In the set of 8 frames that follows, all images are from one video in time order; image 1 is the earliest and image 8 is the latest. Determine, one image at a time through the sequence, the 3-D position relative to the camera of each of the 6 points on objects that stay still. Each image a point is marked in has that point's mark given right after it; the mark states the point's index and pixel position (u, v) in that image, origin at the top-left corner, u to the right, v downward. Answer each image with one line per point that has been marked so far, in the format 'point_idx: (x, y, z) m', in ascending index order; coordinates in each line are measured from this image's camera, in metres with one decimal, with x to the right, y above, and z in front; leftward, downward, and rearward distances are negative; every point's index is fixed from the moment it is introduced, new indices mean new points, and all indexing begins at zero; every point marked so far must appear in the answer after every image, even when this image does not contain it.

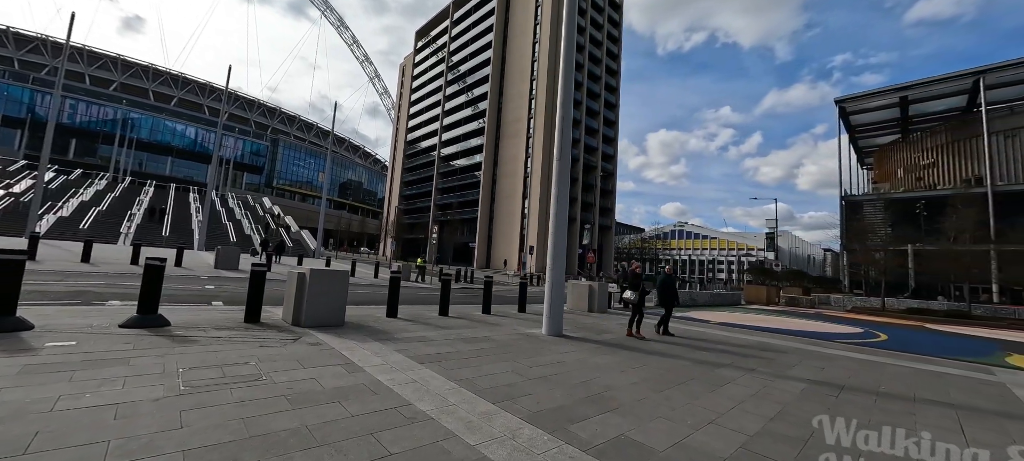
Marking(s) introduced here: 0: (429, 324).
0: (-1.5, -1.8, +7.1) m
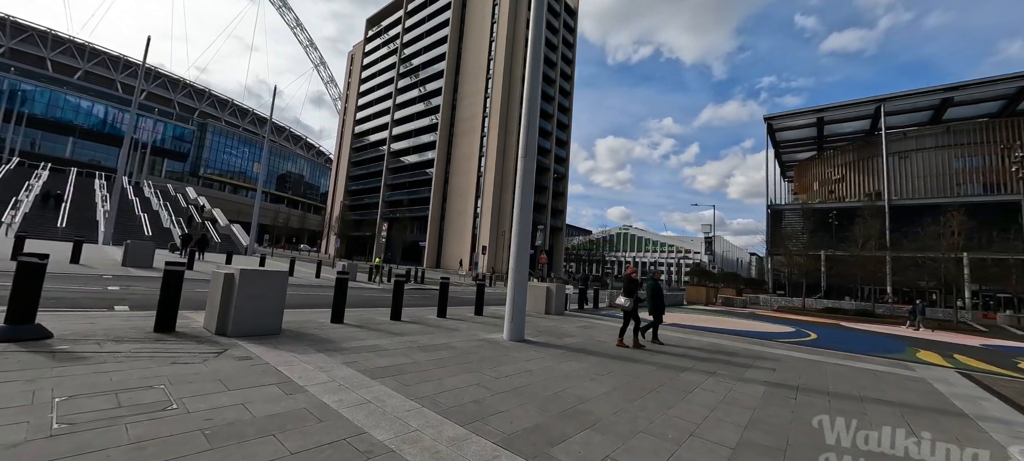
0: (-2.2, -1.7, +6.5) m
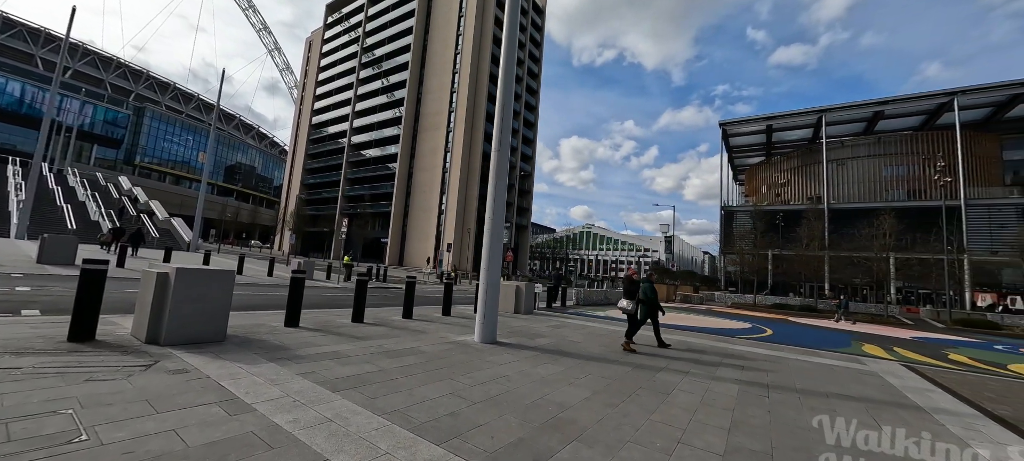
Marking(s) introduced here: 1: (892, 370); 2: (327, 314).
0: (-2.6, -1.7, +6.0) m
1: (+7.4, -2.7, +7.2) m
2: (-3.9, -1.8, +8.0) m
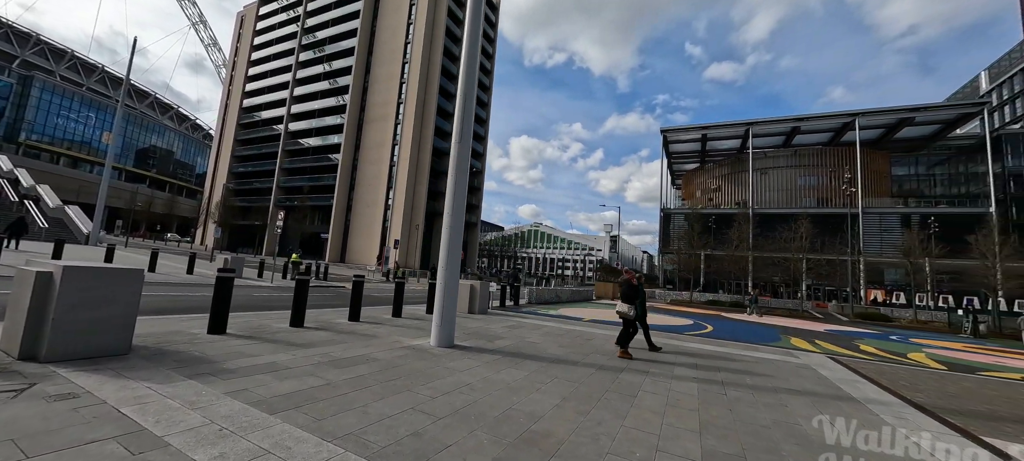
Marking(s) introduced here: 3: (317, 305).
0: (-3.2, -1.6, +5.3) m
1: (+6.5, -2.7, +7.9) m
2: (-4.7, -1.7, +7.1) m
3: (-5.3, -2.0, +10.2) m
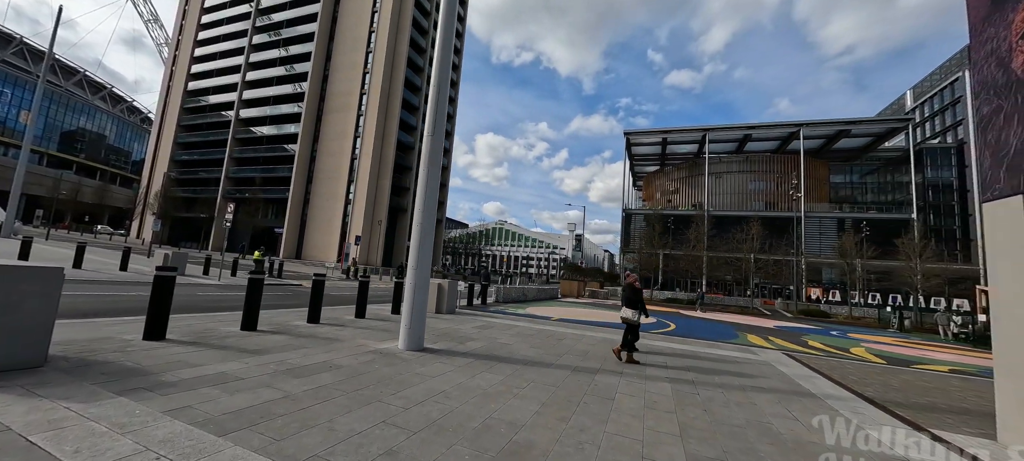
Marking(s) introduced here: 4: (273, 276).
0: (-3.5, -1.5, +4.8) m
1: (+5.9, -2.8, +8.3) m
2: (-5.2, -1.5, +6.5) m
3: (-6.1, -1.9, +9.5) m
4: (-12.5, -2.4, +19.9) m
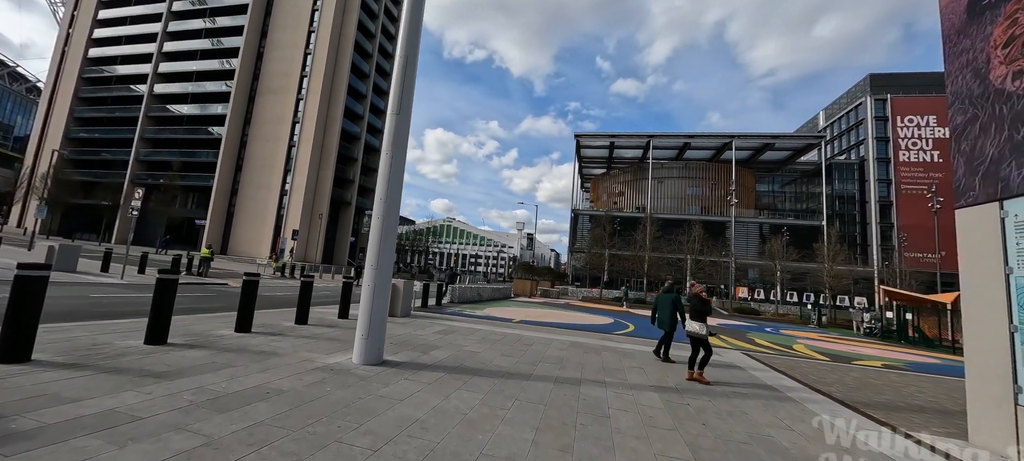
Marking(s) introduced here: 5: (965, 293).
0: (-3.7, -1.4, +3.7) m
1: (+5.1, -2.9, +8.4) m
2: (-5.6, -1.4, +5.1) m
3: (-6.8, -1.7, +8.0) m
4: (-14.6, -2.0, +17.4) m
5: (+5.4, -0.8, +4.5) m
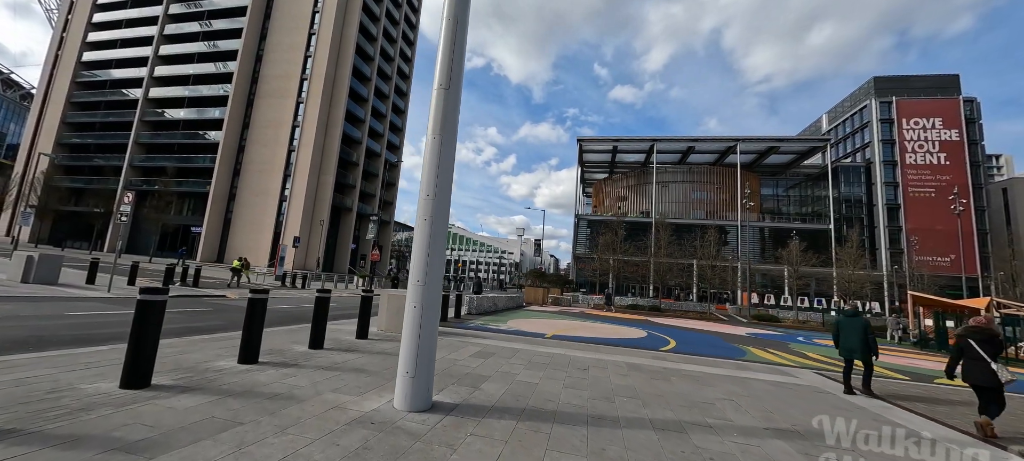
0: (-2.8, -1.4, +2.5) m
1: (+6.0, -2.9, +7.3) m
2: (-4.7, -1.4, +3.9) m
3: (-6.0, -1.8, +6.8) m
4: (-13.8, -2.3, +16.1) m
5: (+6.3, -0.7, +3.4) m
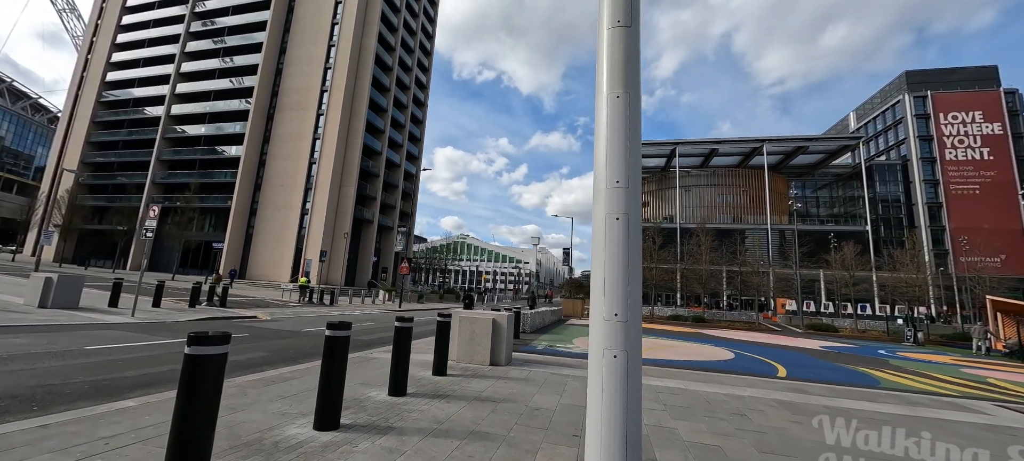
0: (-1.1, -1.4, +1.1) m
1: (+7.8, -2.8, +5.6) m
2: (-3.1, -1.5, +2.6) m
3: (-4.2, -2.0, +5.5) m
4: (-11.8, -2.9, +15.0) m
5: (+7.9, -0.6, +1.8) m
